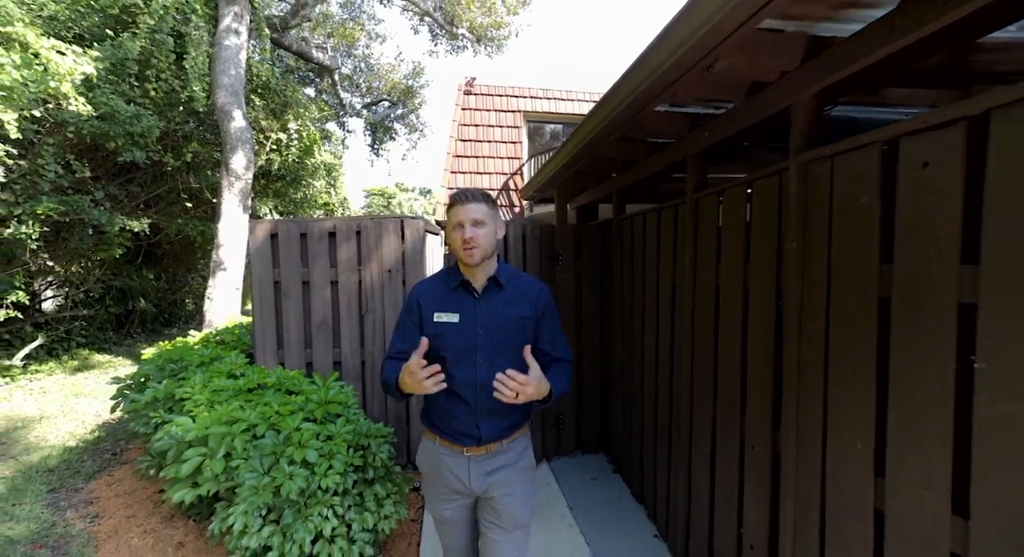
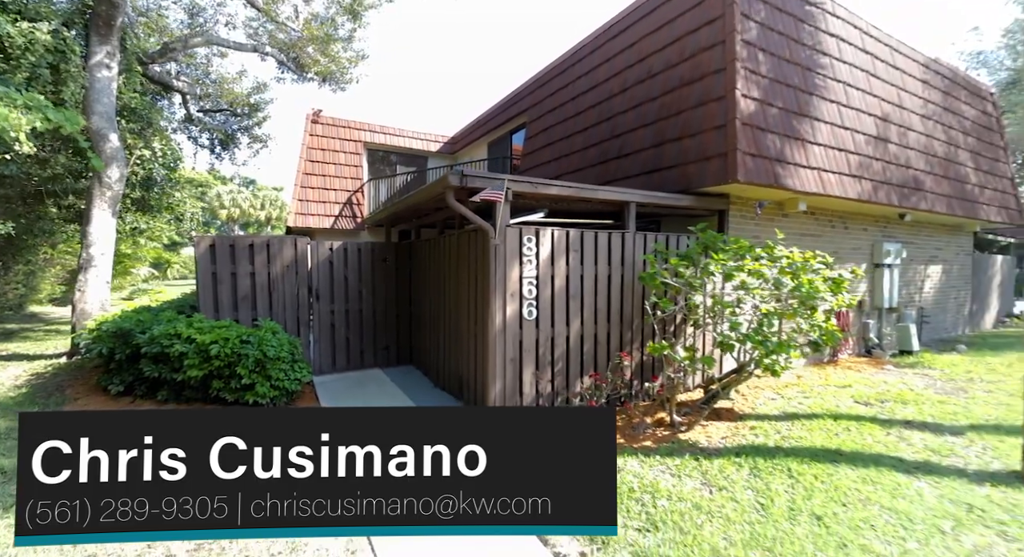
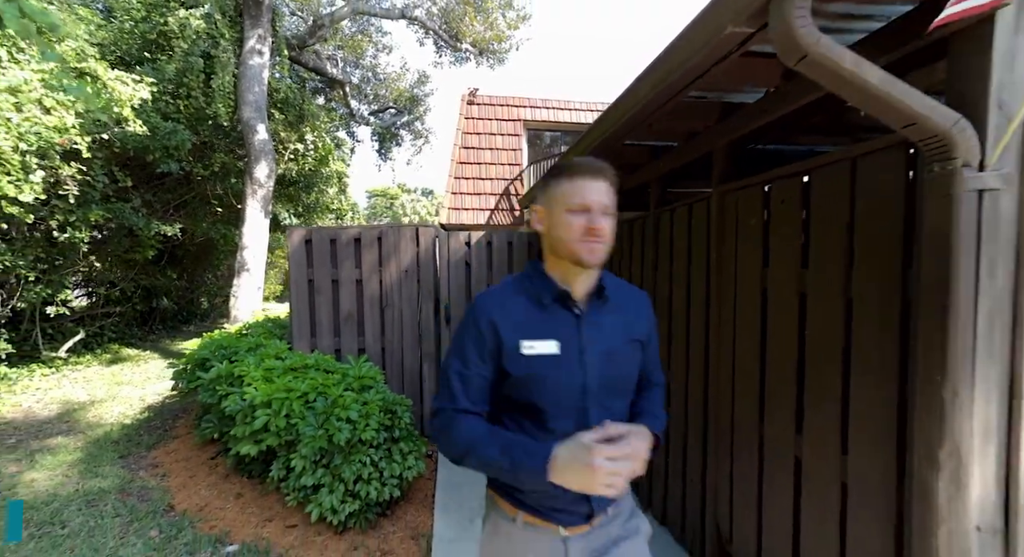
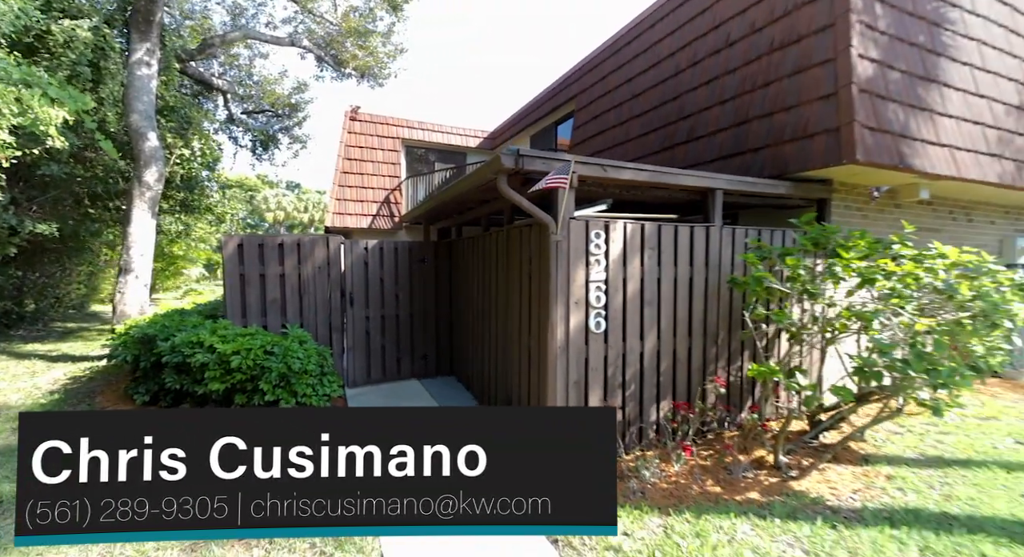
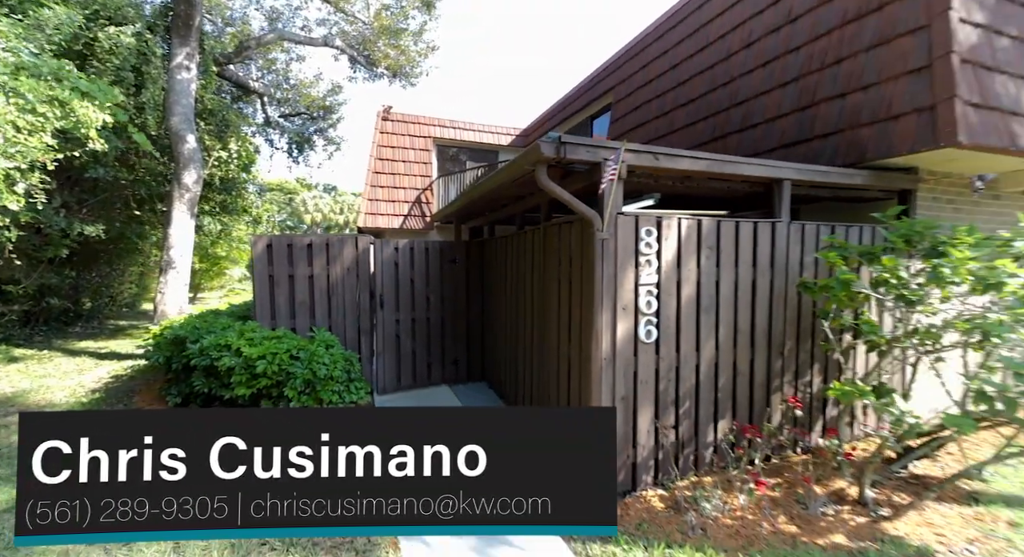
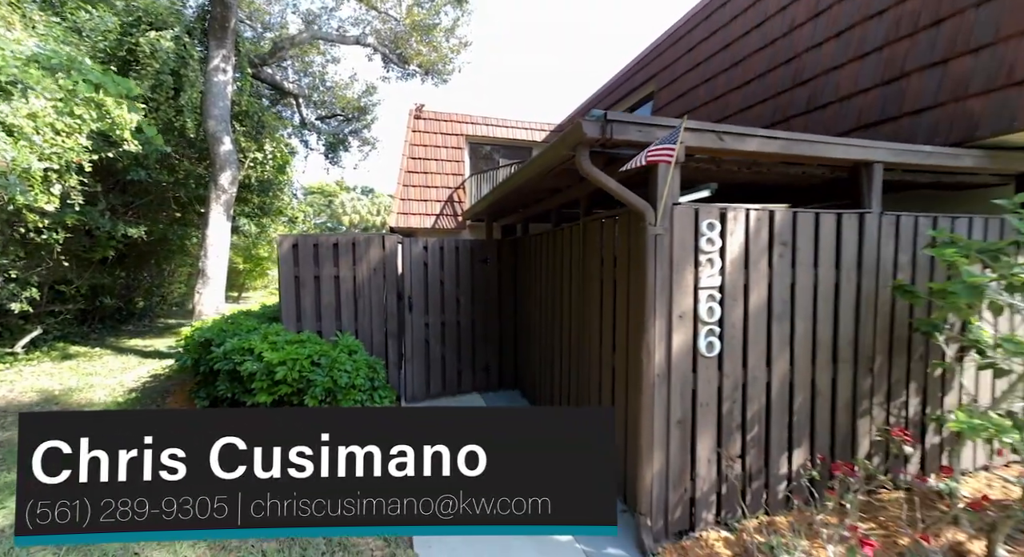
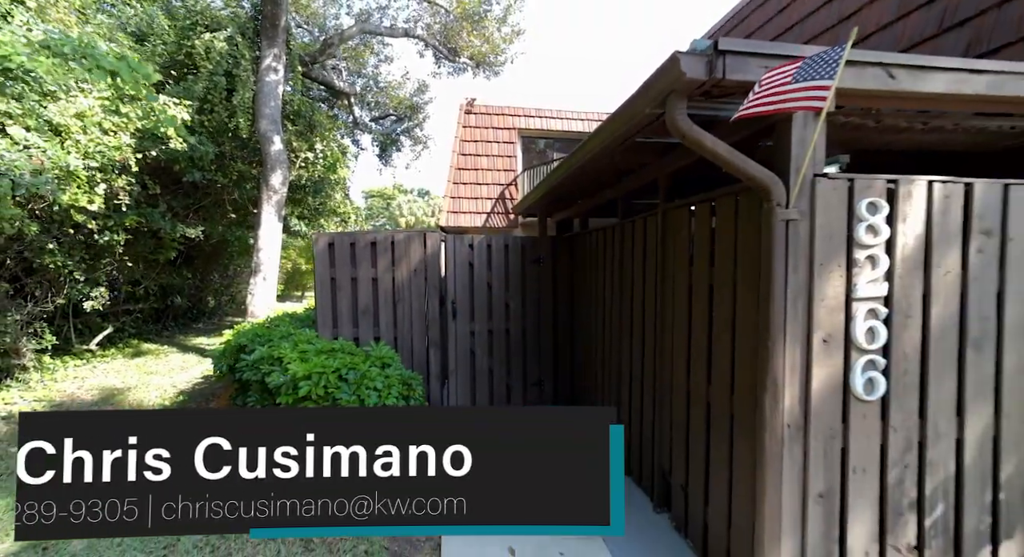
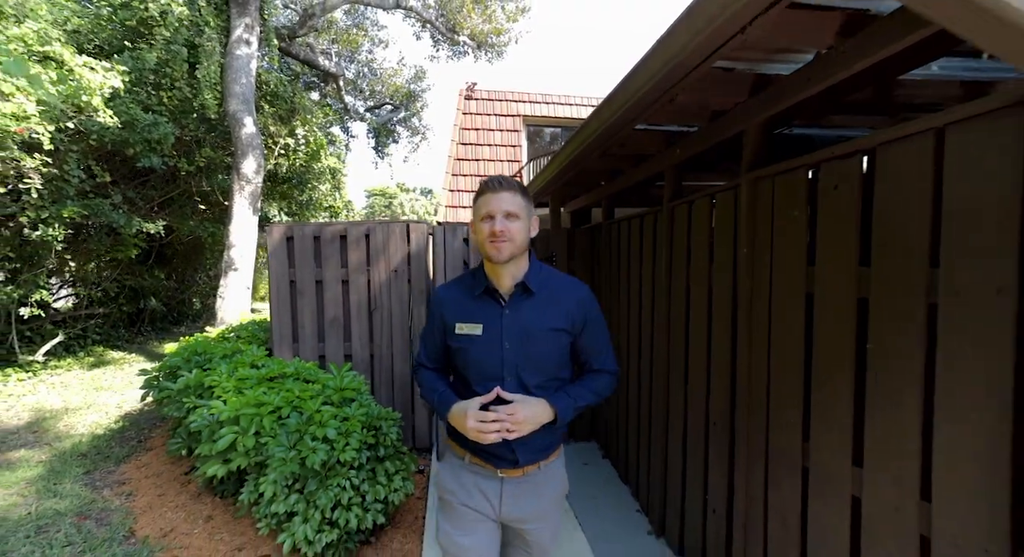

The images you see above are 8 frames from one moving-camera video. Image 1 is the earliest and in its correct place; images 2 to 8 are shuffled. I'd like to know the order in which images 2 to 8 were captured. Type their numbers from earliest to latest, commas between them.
8, 3, 7, 6, 5, 4, 2
